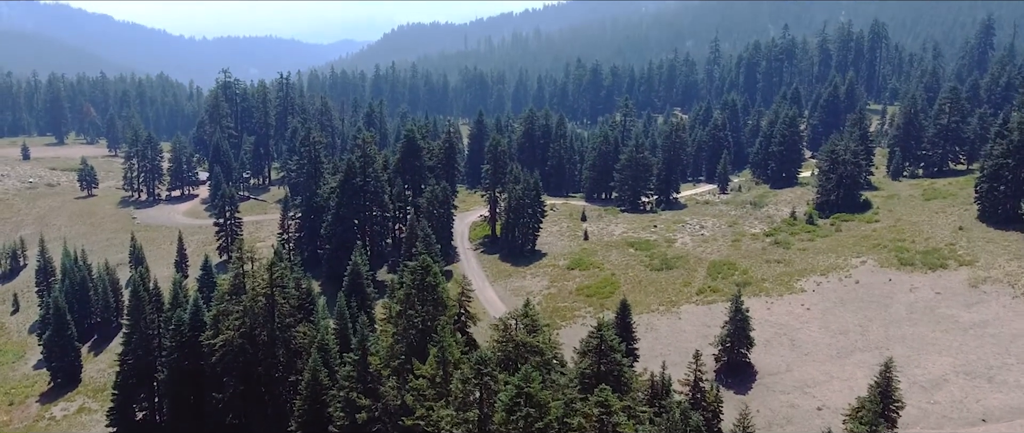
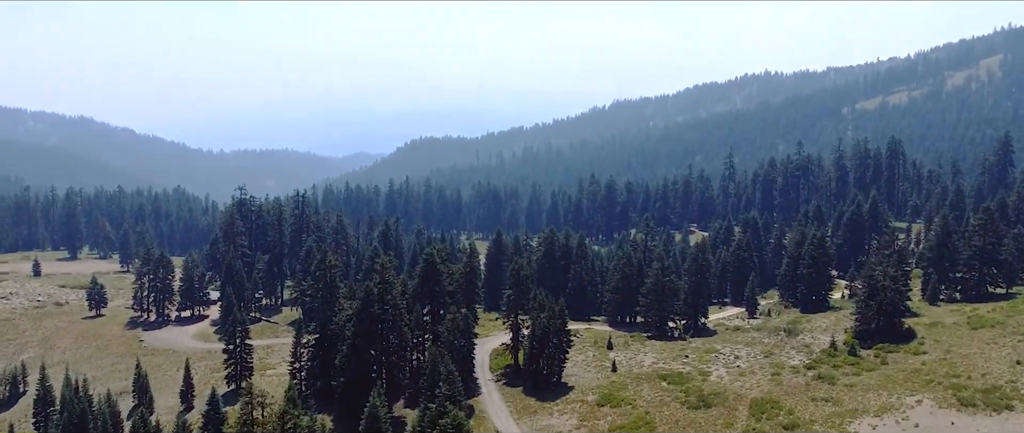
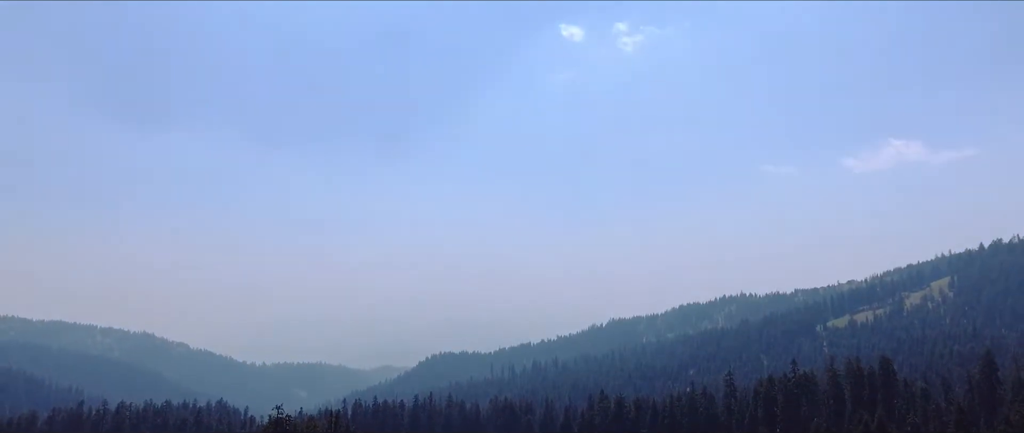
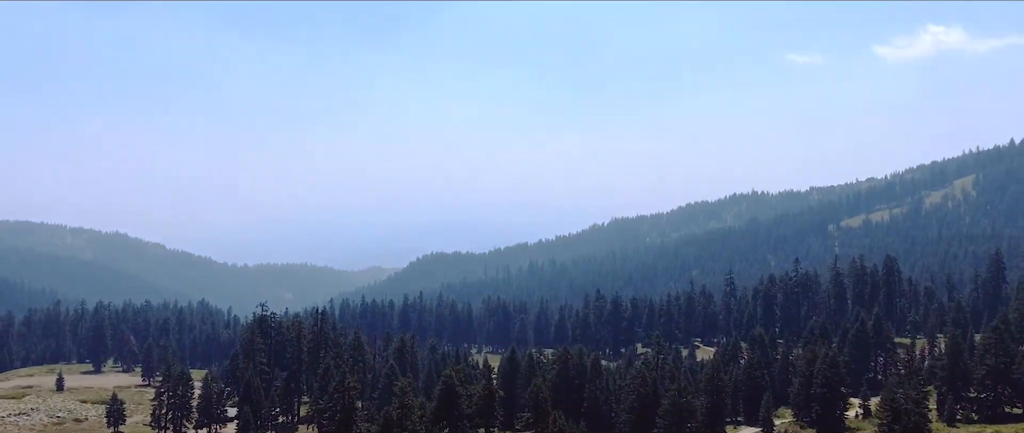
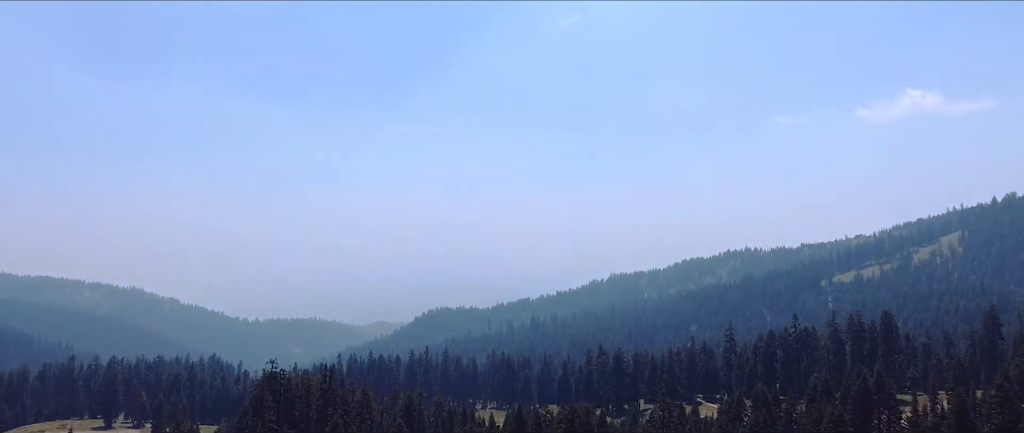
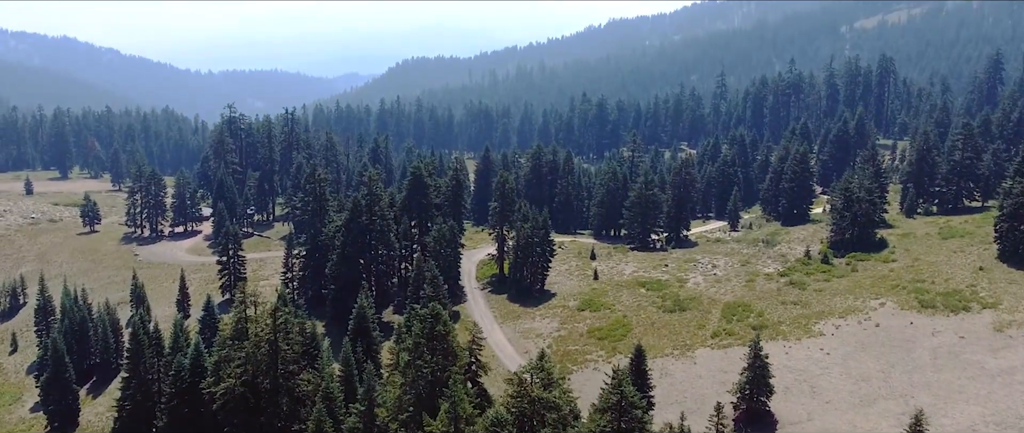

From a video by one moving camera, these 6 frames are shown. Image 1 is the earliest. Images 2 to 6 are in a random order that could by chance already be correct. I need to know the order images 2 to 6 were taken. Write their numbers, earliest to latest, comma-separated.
6, 2, 4, 5, 3
